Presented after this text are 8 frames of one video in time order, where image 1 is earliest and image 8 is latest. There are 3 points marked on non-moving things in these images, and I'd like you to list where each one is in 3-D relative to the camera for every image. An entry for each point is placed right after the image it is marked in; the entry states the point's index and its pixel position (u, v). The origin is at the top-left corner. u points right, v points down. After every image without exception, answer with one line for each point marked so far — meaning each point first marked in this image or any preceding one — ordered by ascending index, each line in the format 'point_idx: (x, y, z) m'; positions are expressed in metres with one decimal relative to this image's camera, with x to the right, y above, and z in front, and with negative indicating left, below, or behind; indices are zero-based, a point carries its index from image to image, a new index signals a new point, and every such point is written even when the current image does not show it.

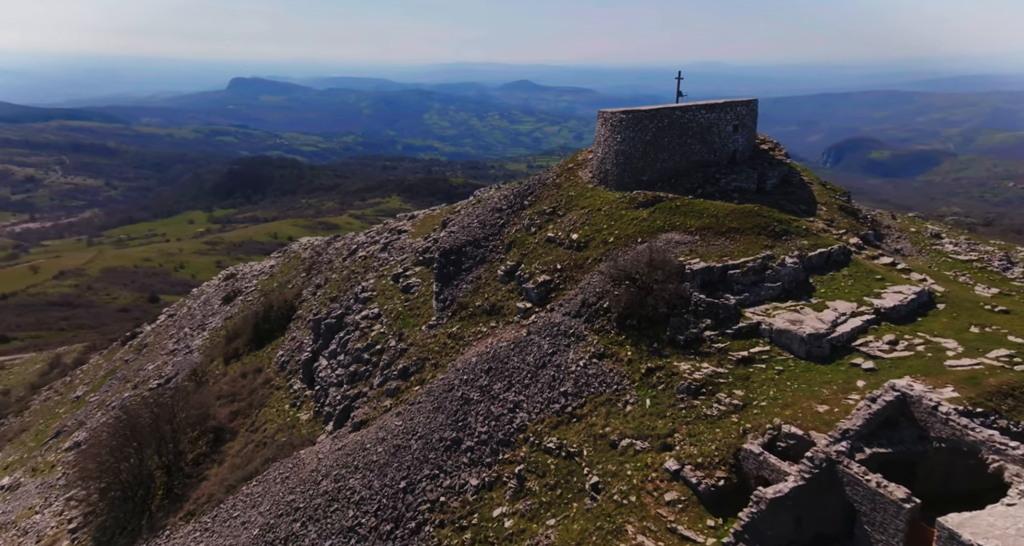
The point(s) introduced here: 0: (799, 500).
0: (+8.0, -6.2, +18.6) m
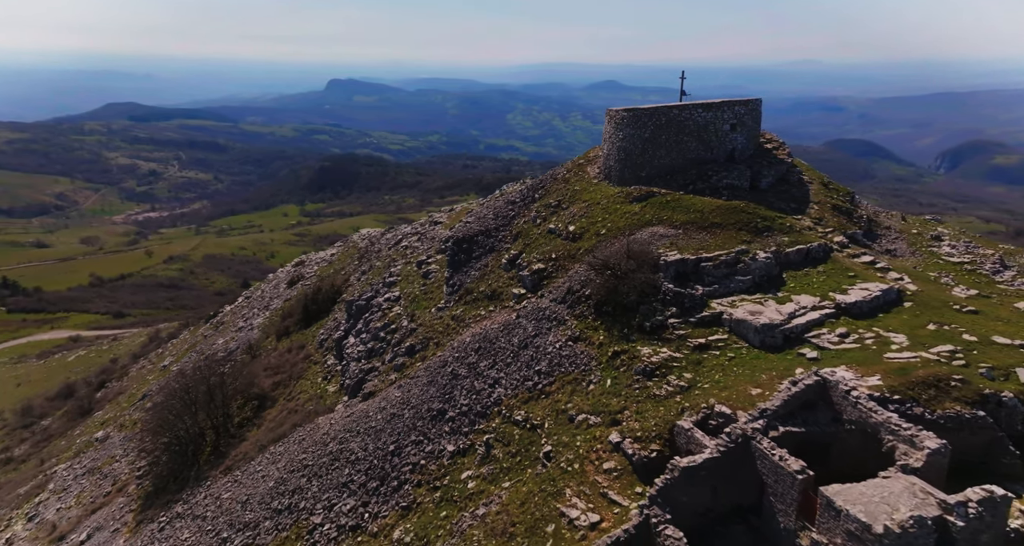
0: (+6.0, -5.8, +20.0) m
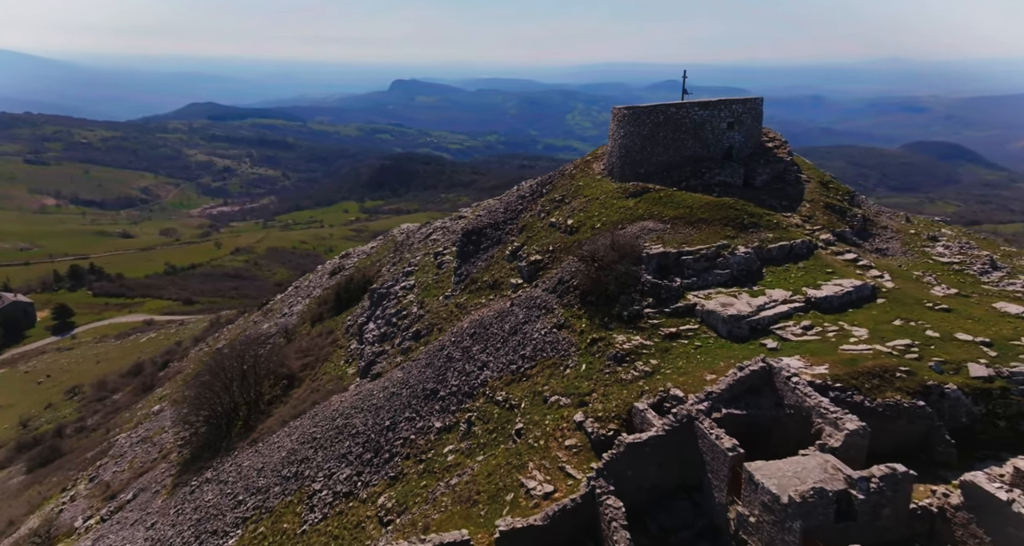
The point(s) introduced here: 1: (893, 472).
0: (+4.6, -5.4, +21.1) m
1: (+9.5, -4.9, +17.1) m
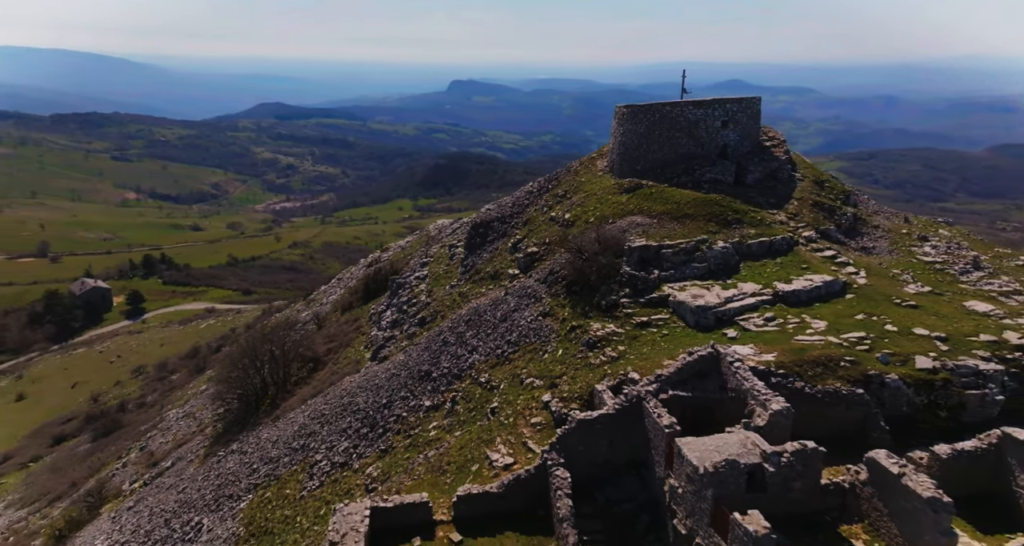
0: (+3.2, -5.0, +22.5) m
1: (+7.8, -4.7, +18.0) m
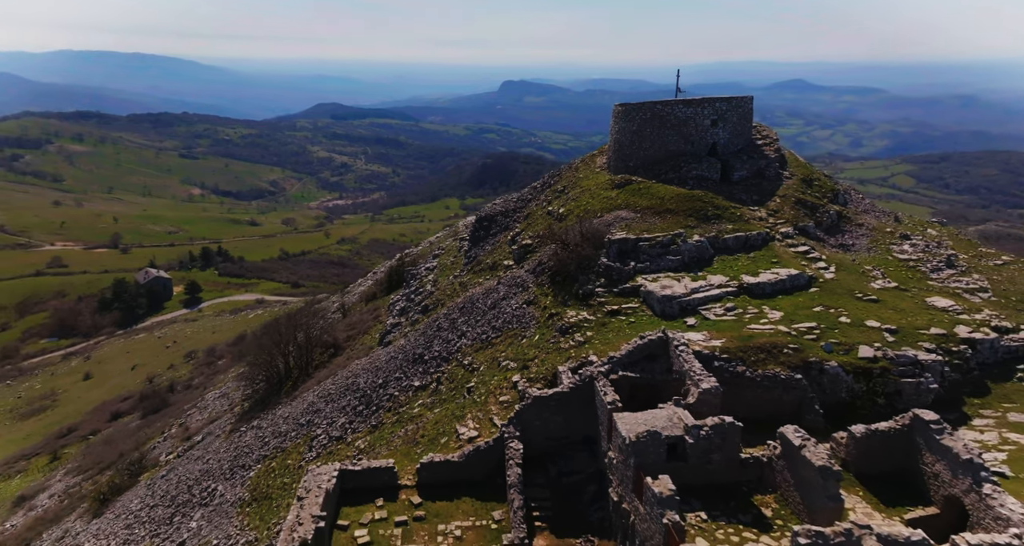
0: (+1.7, -4.6, +24.1) m
1: (+6.0, -4.3, +19.3) m
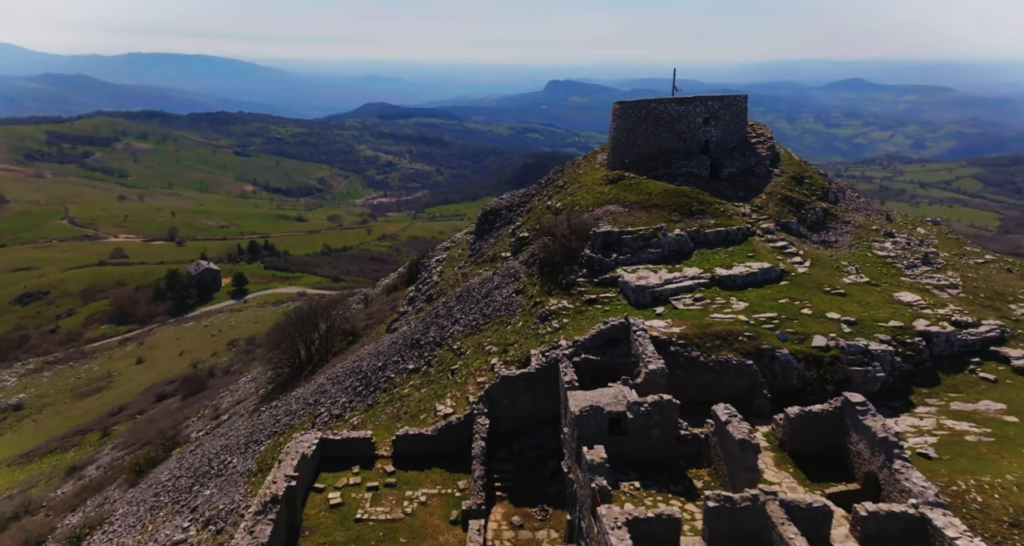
0: (+0.6, -4.1, +25.5) m
1: (+4.5, -3.9, +20.4) m
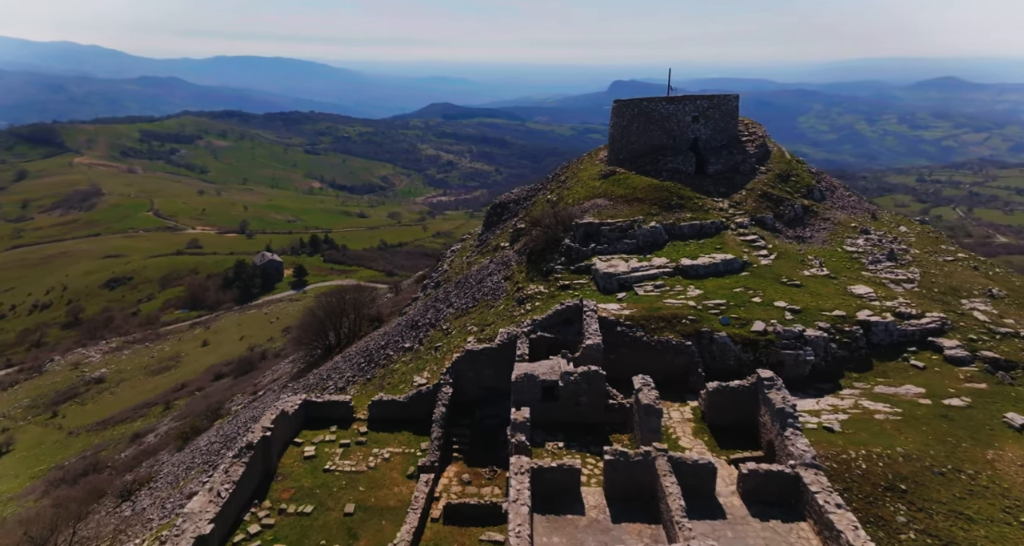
0: (-0.9, -3.4, +27.8) m
1: (+2.6, -3.3, +22.4) m
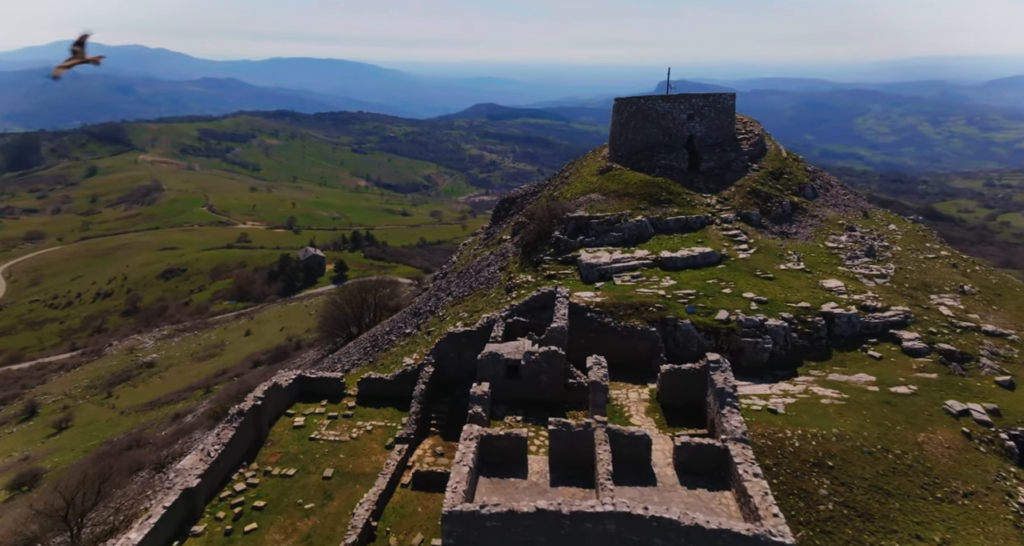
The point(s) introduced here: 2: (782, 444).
0: (-1.8, -2.8, +29.4) m
1: (+1.3, -2.8, +23.7) m
2: (+7.9, -5.0, +19.8) m
